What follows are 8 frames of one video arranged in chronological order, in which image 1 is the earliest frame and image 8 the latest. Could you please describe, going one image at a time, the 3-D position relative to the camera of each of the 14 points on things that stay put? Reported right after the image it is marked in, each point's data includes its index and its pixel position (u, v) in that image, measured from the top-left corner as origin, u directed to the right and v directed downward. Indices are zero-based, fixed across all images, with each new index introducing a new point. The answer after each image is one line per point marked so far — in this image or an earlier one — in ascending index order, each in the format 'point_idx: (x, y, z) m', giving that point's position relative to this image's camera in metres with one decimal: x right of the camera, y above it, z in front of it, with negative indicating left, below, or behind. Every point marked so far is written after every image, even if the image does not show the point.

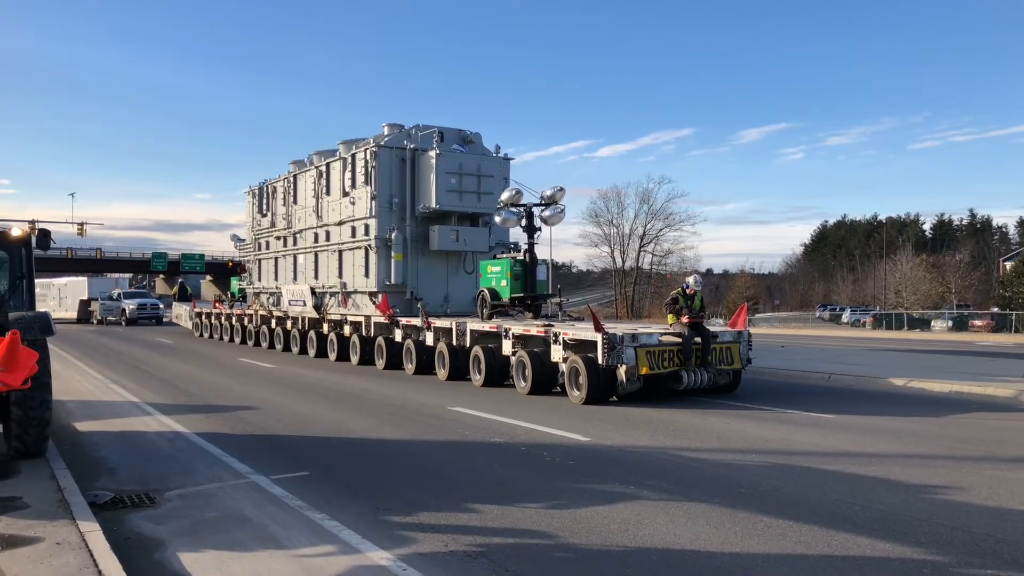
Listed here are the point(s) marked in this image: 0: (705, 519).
0: (+1.3, -1.6, +6.0) m
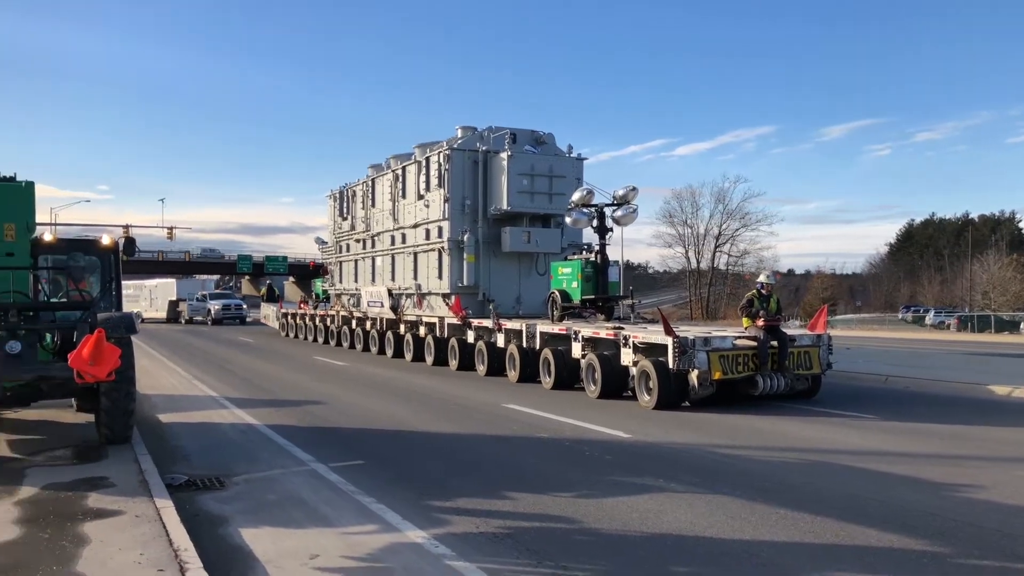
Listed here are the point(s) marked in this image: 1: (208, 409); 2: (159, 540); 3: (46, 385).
0: (+1.6, -1.6, +6.4) m
1: (-4.4, -1.8, +12.4) m
2: (-2.2, -1.6, +5.4) m
3: (-4.2, -0.9, +7.8) m
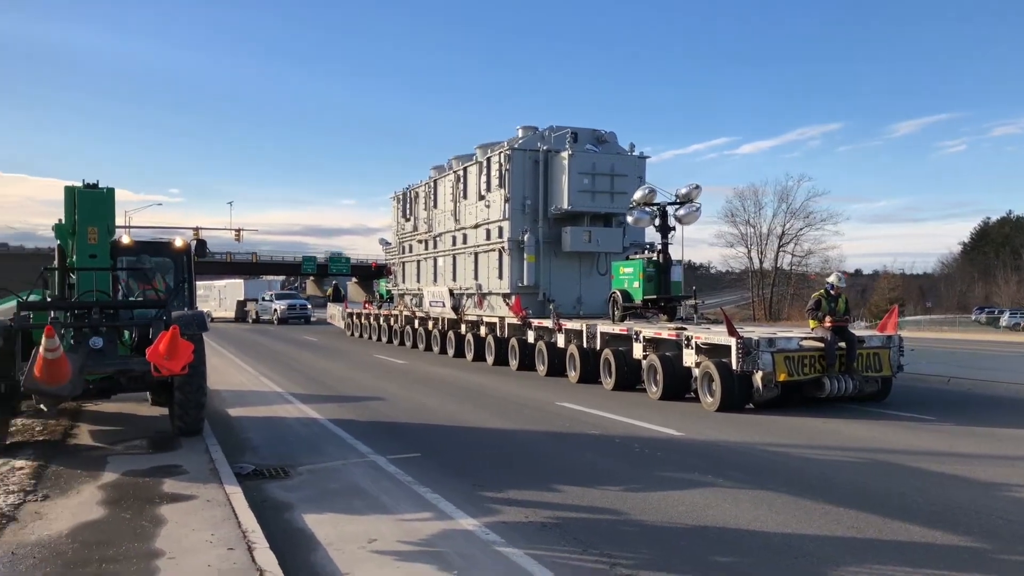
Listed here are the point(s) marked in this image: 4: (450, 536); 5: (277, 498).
0: (+1.9, -1.6, +6.5) m
1: (-3.6, -1.8, +12.9) m
2: (-1.9, -1.6, +5.8) m
3: (-3.7, -0.9, +8.3) m
4: (-0.4, -1.7, +5.8) m
5: (-1.9, -1.7, +7.0) m
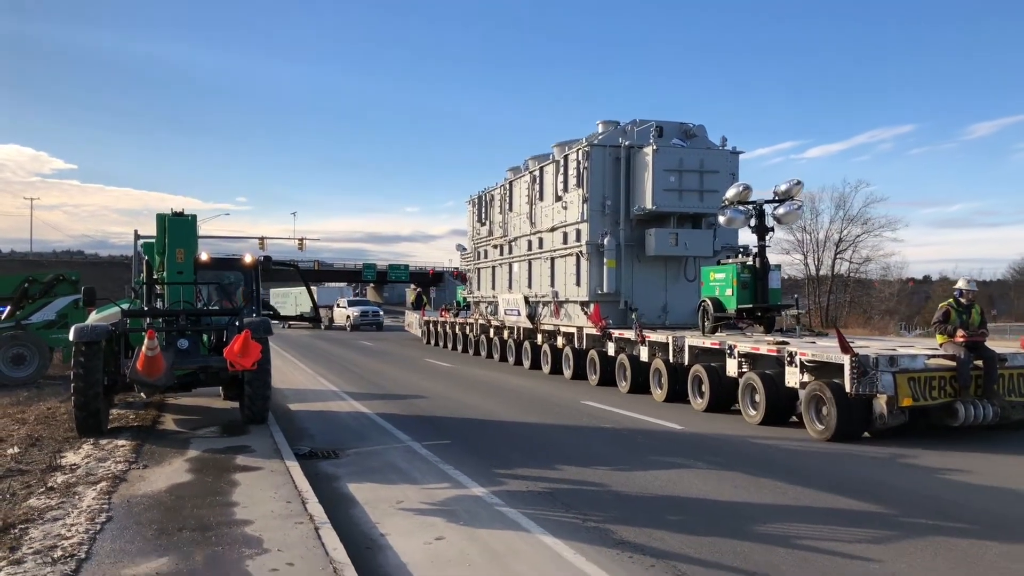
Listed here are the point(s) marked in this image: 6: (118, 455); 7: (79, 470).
0: (+2.0, -1.7, +7.7) m
1: (-3.1, -1.9, +14.6) m
2: (-1.9, -1.7, +7.3) m
3: (-3.6, -1.0, +9.9) m
4: (-0.4, -1.8, +7.3) m
5: (-1.9, -1.8, +8.6) m
6: (-4.0, -1.7, +8.7) m
7: (-4.0, -1.7, +8.0) m
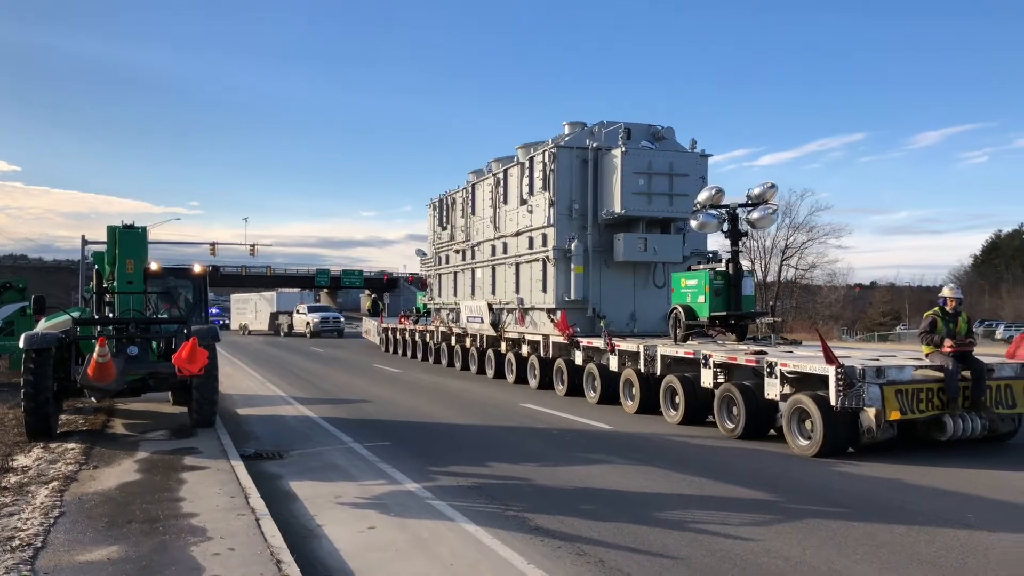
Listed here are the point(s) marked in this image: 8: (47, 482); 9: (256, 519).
0: (+1.3, -1.8, +8.5) m
1: (-4.1, -2.1, +15.0) m
2: (-2.5, -1.8, +7.8) m
3: (-4.3, -1.1, +10.4) m
4: (-1.1, -1.9, +7.9) m
5: (-2.6, -1.9, +9.1) m
6: (-4.7, -1.8, +9.1) m
7: (-4.7, -1.8, +8.4) m
8: (-4.3, -1.8, +7.8) m
9: (-1.9, -1.7, +6.4) m
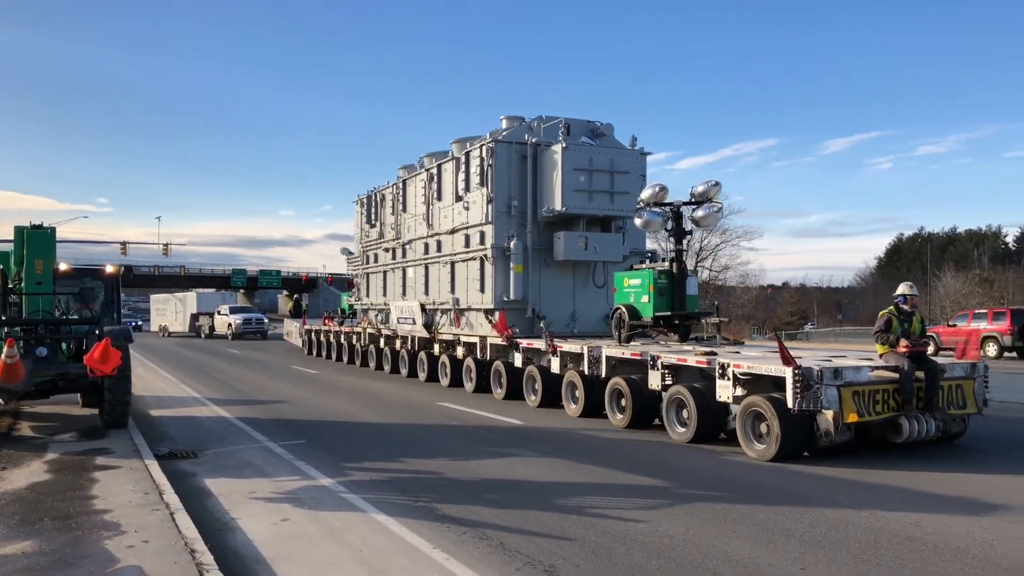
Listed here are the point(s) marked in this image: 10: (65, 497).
0: (+0.4, -1.9, +8.9) m
1: (-5.6, -2.1, +15.0) m
2: (-3.4, -1.8, +7.9) m
3: (-5.4, -1.1, +10.3) m
4: (-1.9, -1.9, +8.1) m
5: (-3.5, -1.9, +9.2) m
6: (-5.7, -1.8, +9.1) m
7: (-5.6, -1.8, +8.3) m
8: (-5.1, -1.8, +7.8) m
9: (-2.6, -1.7, +6.6) m
10: (-3.8, -1.8, +7.2) m
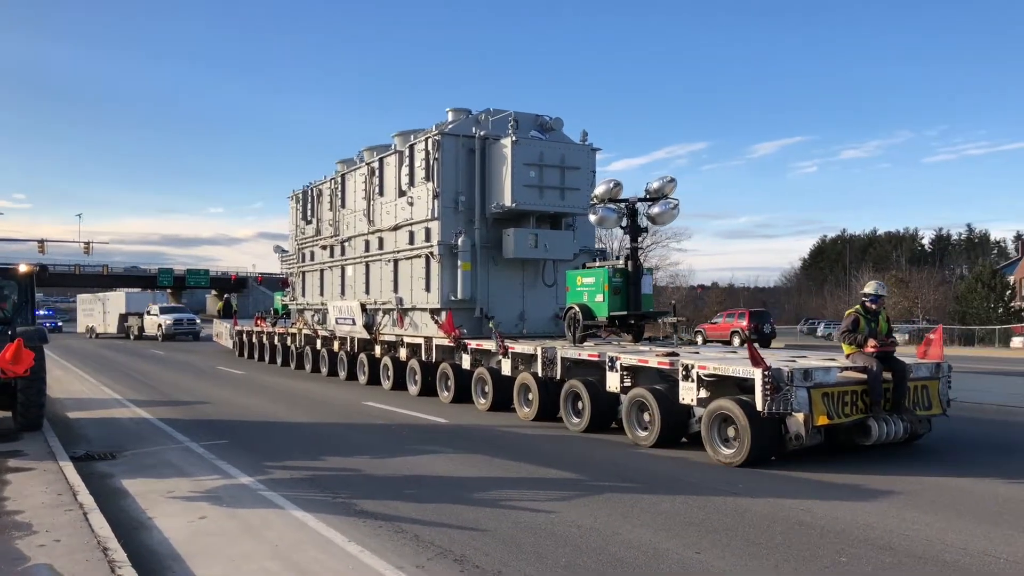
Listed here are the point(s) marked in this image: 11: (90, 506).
0: (-0.5, -1.9, +9.1) m
1: (-6.9, -2.1, +14.7) m
2: (-4.2, -1.8, +7.9) m
3: (-6.3, -1.1, +10.1) m
4: (-2.7, -1.9, +8.2) m
5: (-4.4, -1.9, +9.1) m
6: (-6.5, -1.8, +8.8) m
7: (-6.4, -1.8, +8.1) m
8: (-5.8, -1.8, +7.6) m
9: (-3.3, -1.7, +6.6) m
10: (-4.5, -1.8, +7.1) m
11: (-3.4, -1.7, +6.8) m
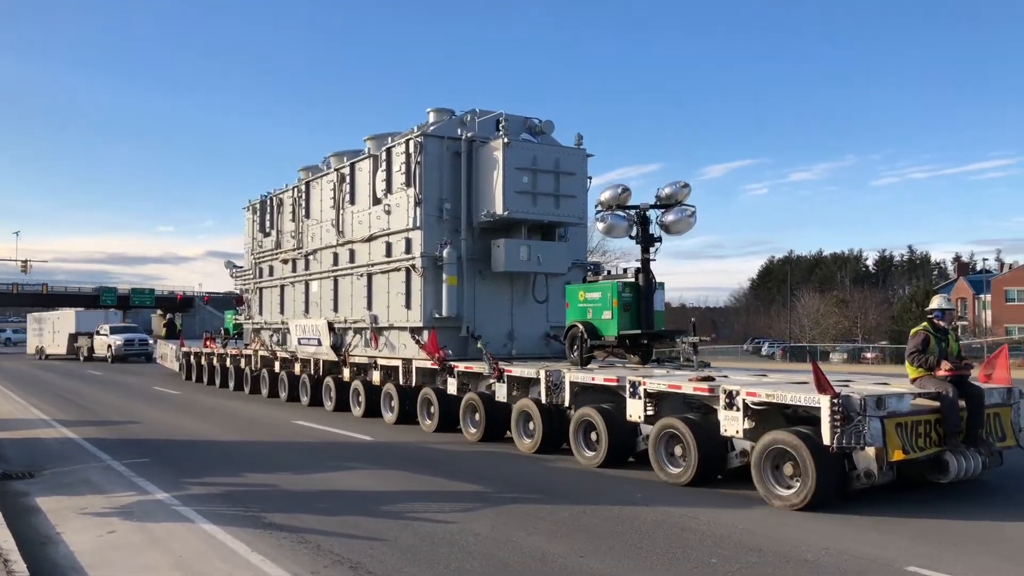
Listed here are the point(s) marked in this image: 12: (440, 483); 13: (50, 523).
0: (-1.4, -2.1, +9.4) m
1: (-8.1, -2.4, +14.6) m
2: (-5.0, -2.0, +7.9) m
3: (-7.3, -1.3, +10.1) m
4: (-3.6, -2.1, +8.3) m
5: (-5.3, -2.2, +9.1) m
6: (-7.4, -2.0, +8.7) m
7: (-7.2, -2.0, +8.0) m
8: (-6.7, -1.9, +7.6) m
9: (-4.1, -1.9, +6.7) m
10: (-5.3, -1.9, +7.1) m
11: (-4.2, -1.9, +6.9) m
12: (-0.7, -2.0, +8.9) m
13: (-4.1, -2.1, +7.5) m
